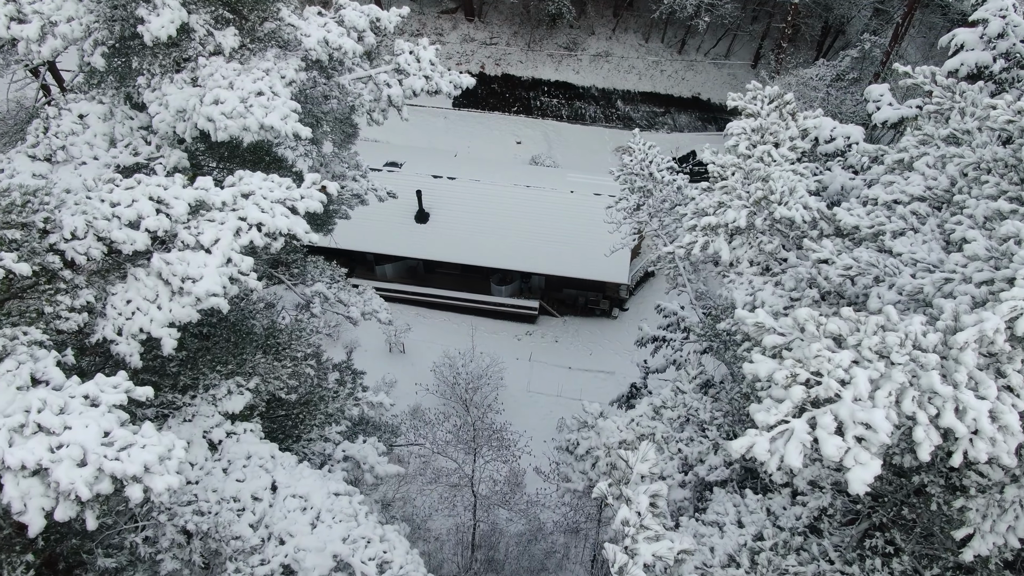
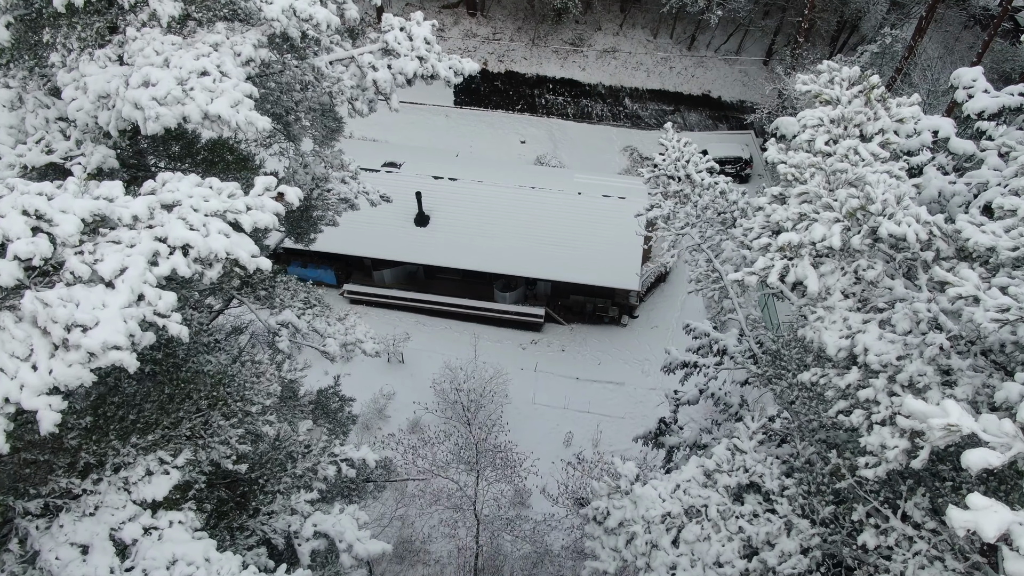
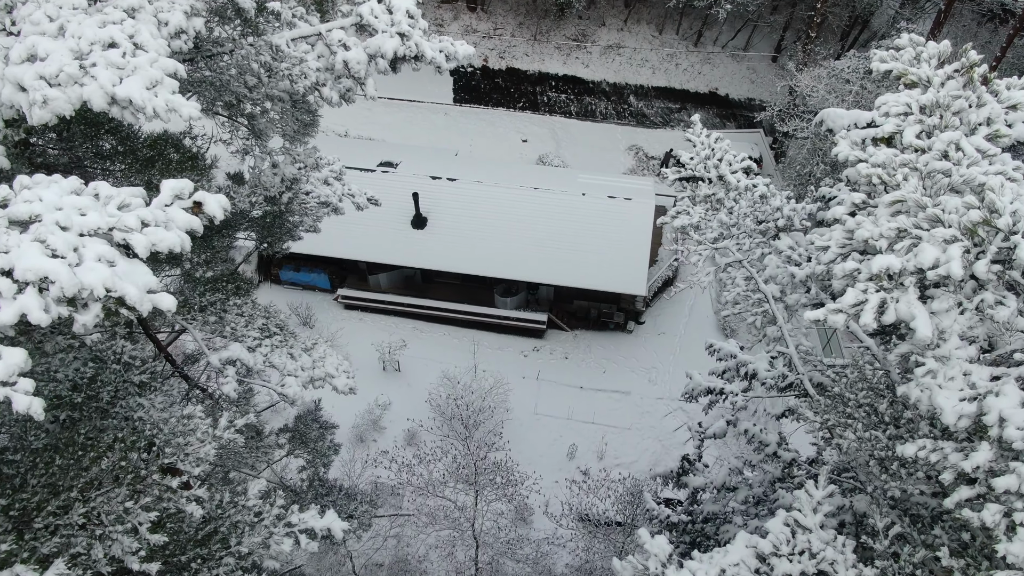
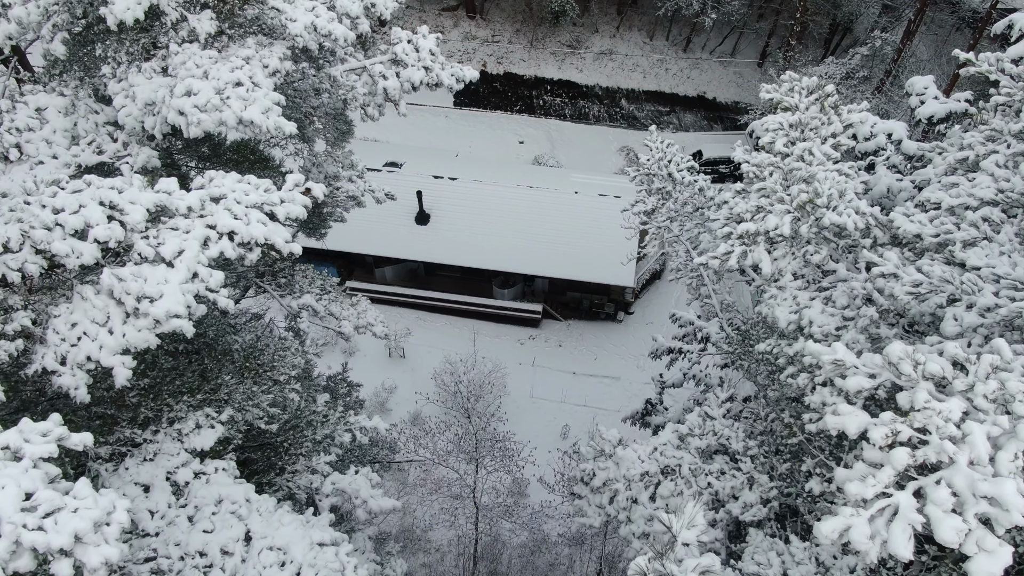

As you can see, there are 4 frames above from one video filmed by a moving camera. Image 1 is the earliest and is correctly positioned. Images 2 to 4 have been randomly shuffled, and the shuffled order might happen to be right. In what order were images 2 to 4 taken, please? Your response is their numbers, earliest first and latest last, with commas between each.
4, 2, 3
